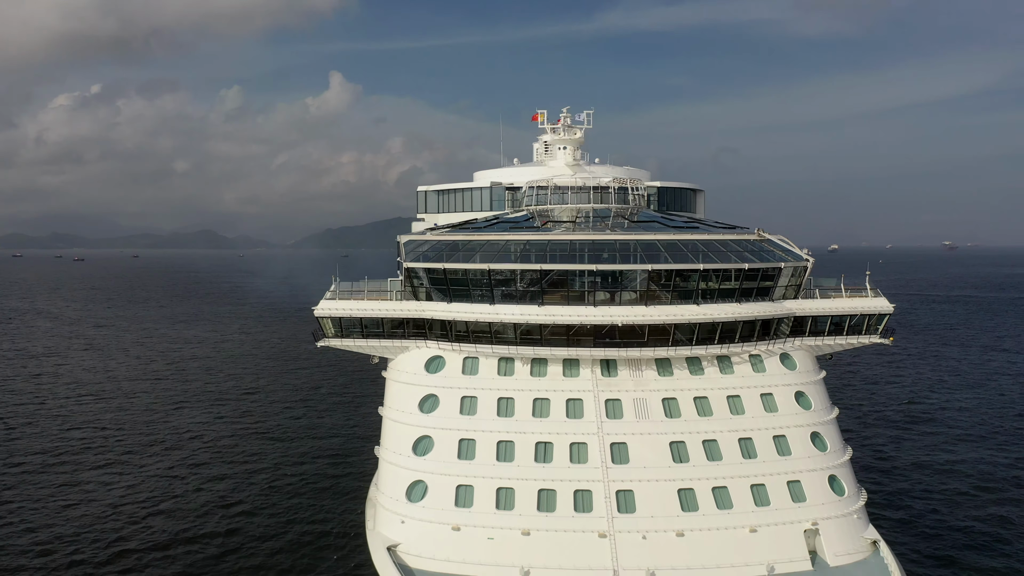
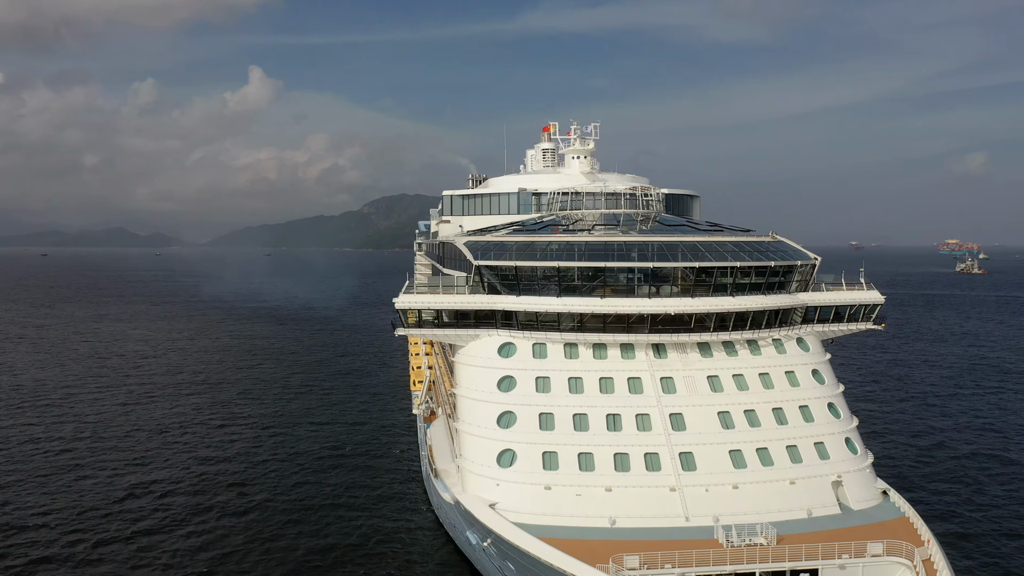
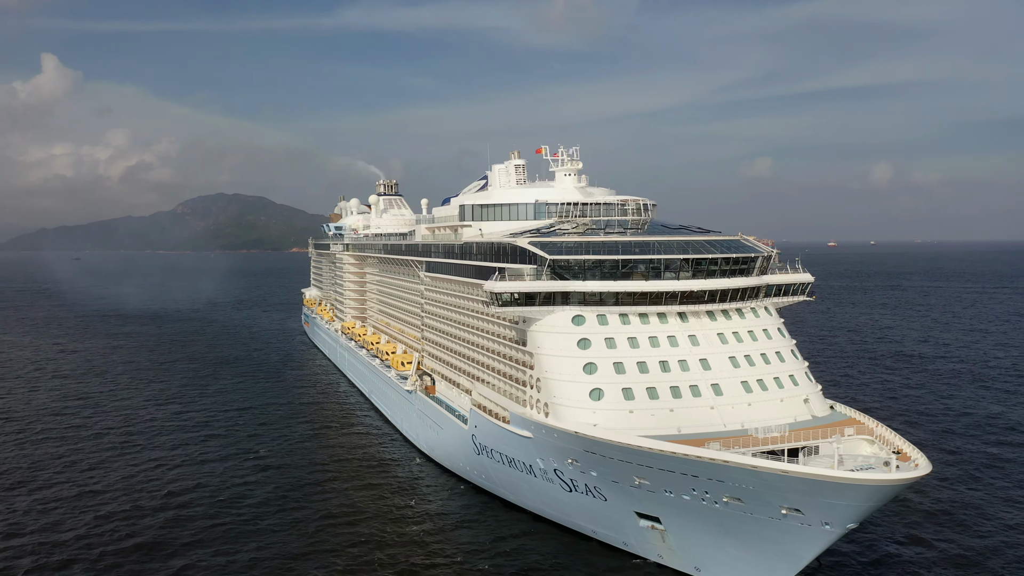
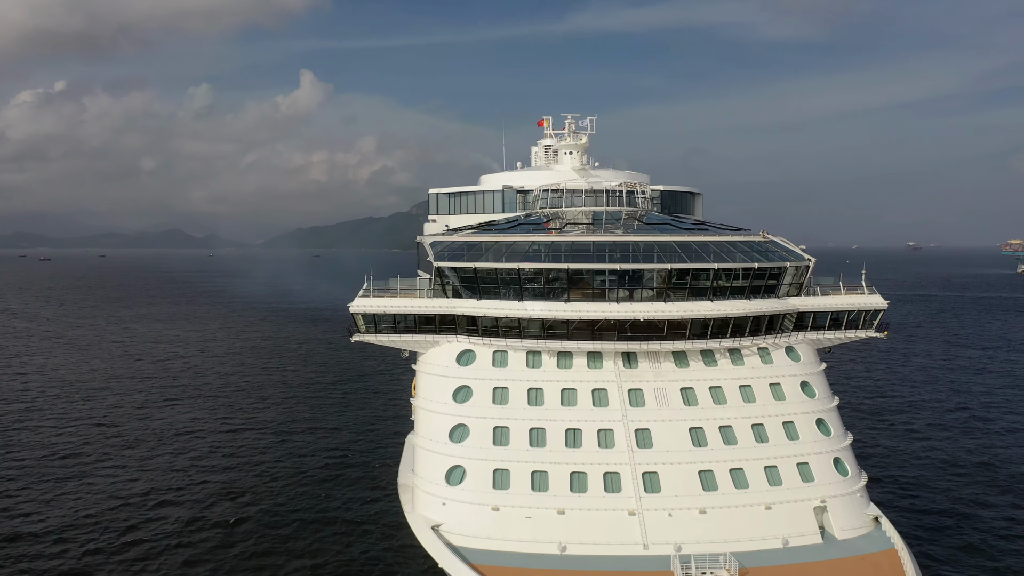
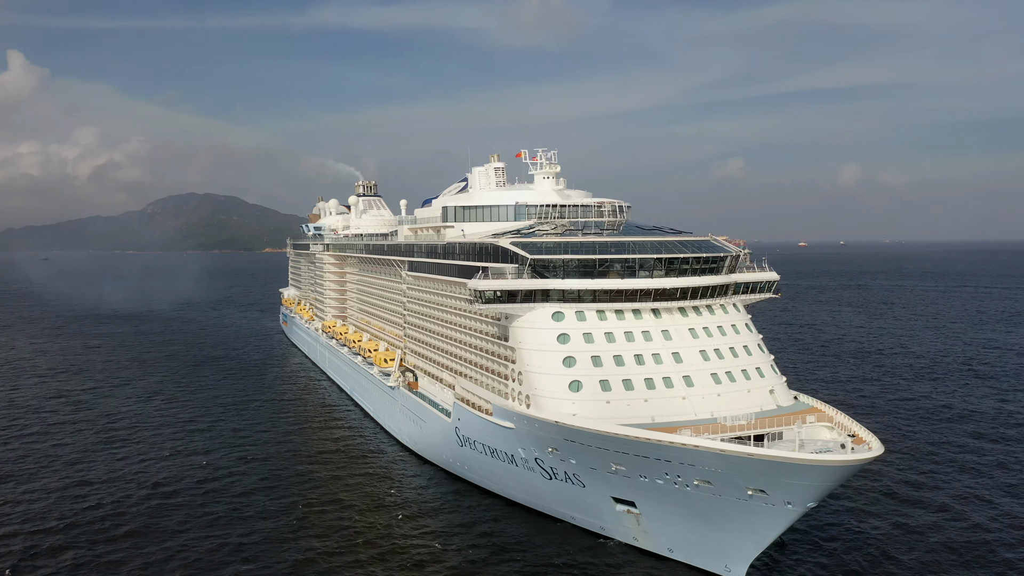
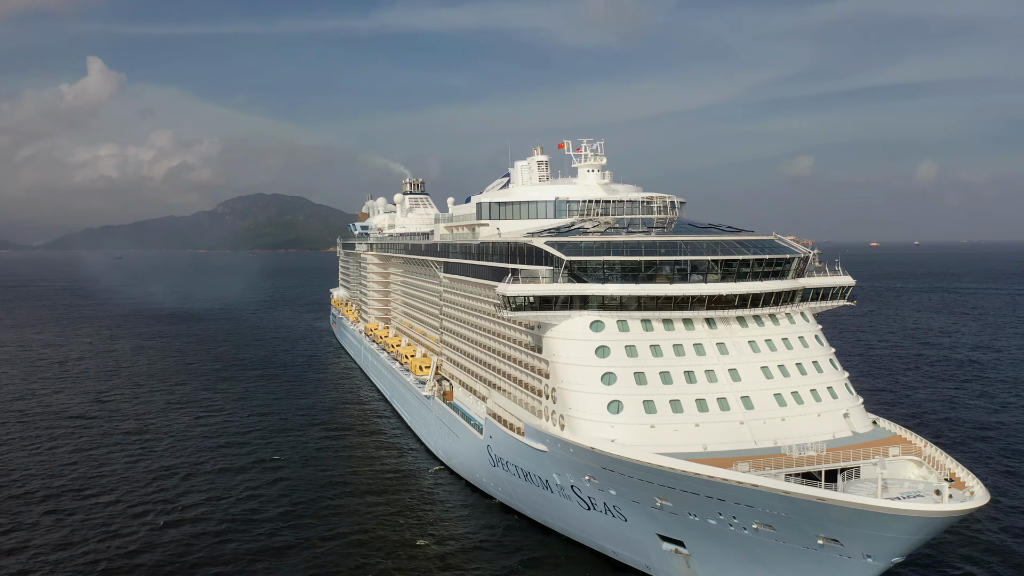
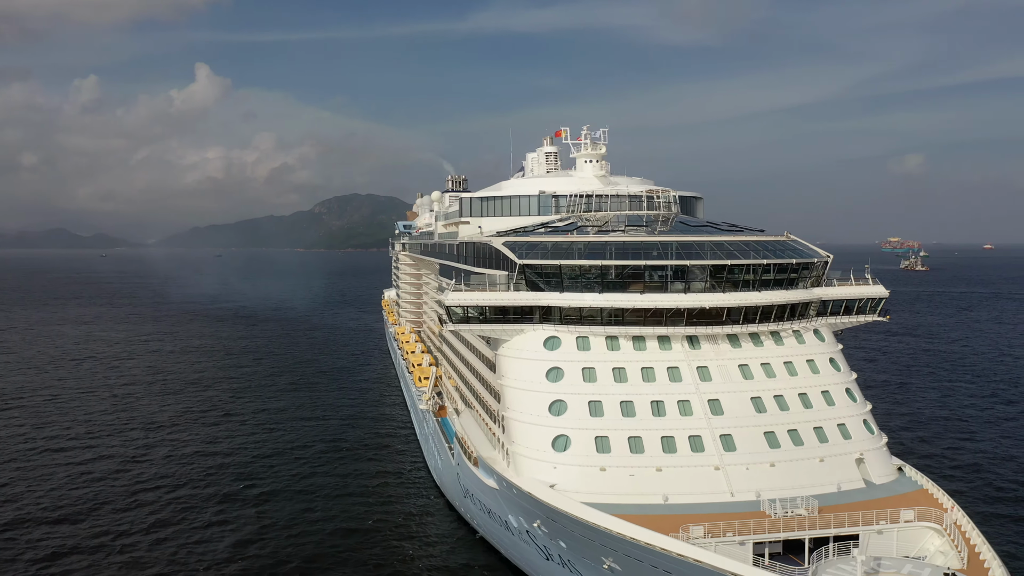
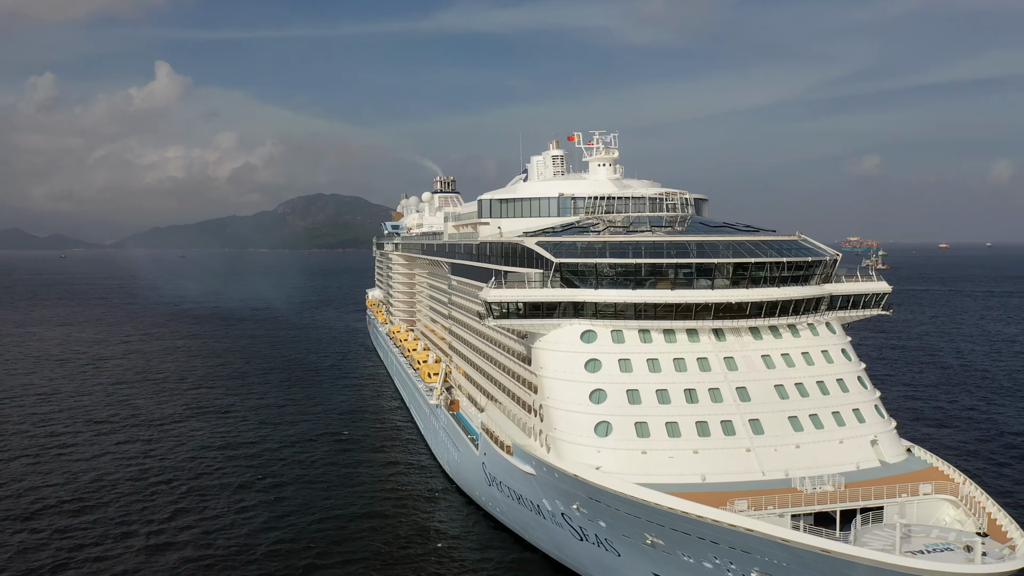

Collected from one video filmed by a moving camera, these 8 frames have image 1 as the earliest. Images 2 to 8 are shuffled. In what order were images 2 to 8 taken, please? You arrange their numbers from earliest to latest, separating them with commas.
4, 2, 7, 8, 6, 3, 5
